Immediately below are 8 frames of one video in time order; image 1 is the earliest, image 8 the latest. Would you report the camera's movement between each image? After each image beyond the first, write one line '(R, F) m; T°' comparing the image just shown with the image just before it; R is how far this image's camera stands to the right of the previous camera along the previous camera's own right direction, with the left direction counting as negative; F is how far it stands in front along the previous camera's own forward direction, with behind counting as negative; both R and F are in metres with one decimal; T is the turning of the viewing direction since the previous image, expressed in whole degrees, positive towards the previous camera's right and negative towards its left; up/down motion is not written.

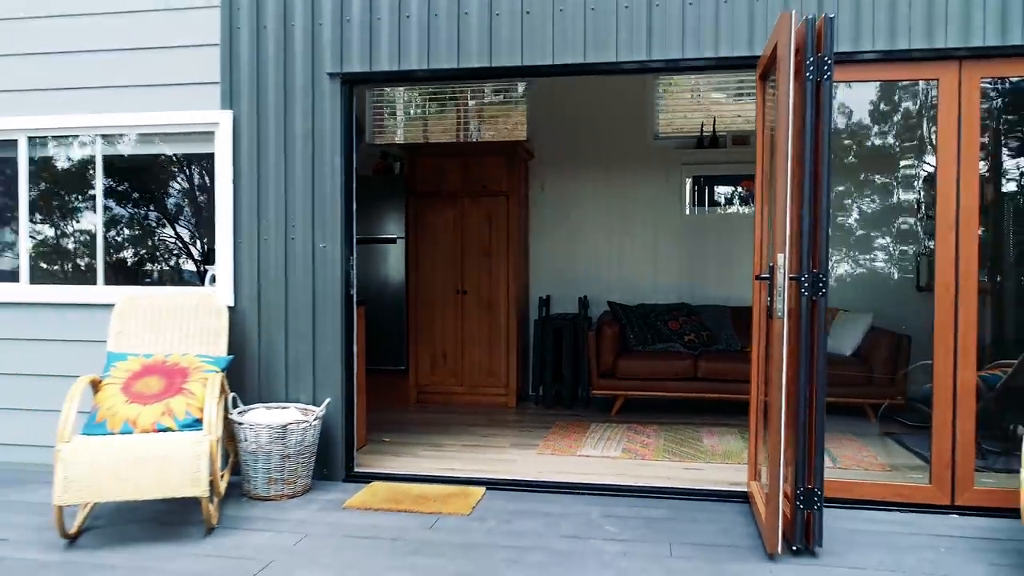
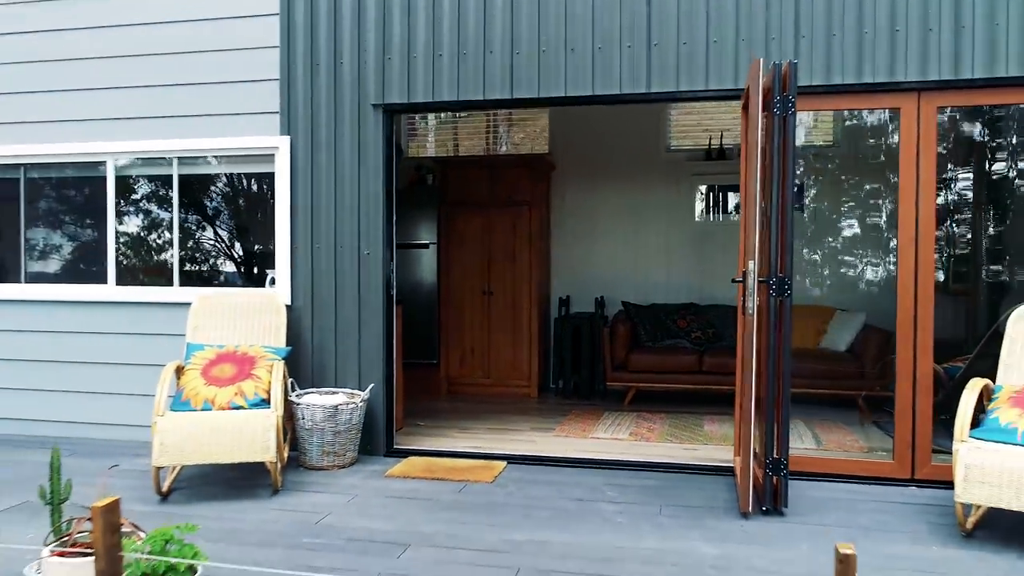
(+0.1, -0.5) m; -2°
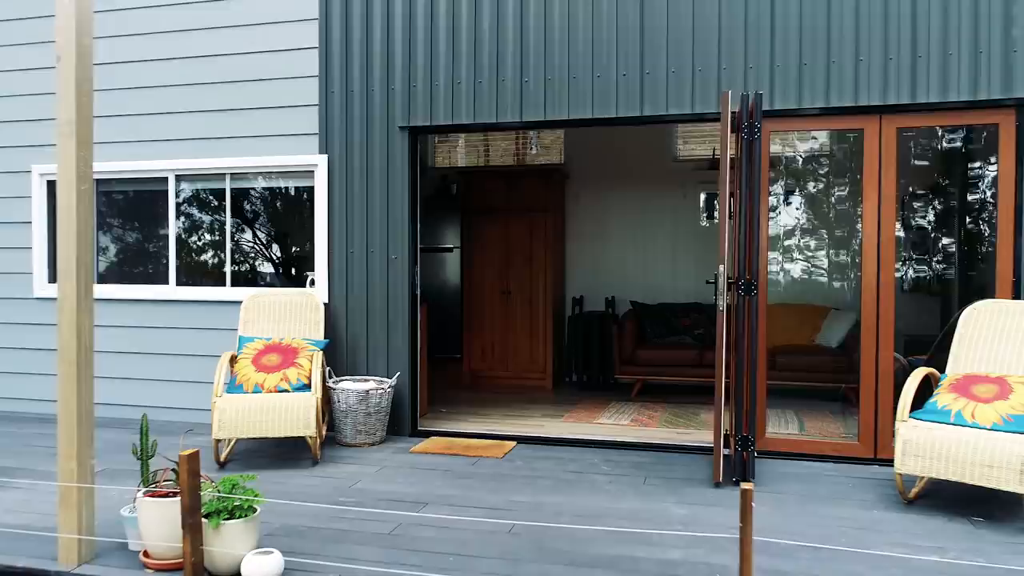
(+0.1, -0.5) m; -2°
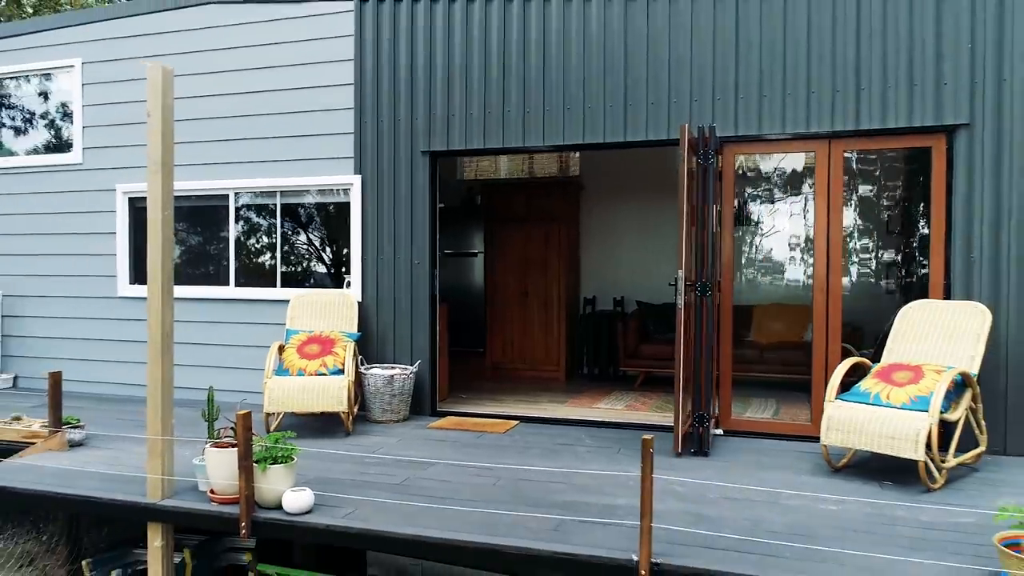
(+0.3, -0.7) m; -4°
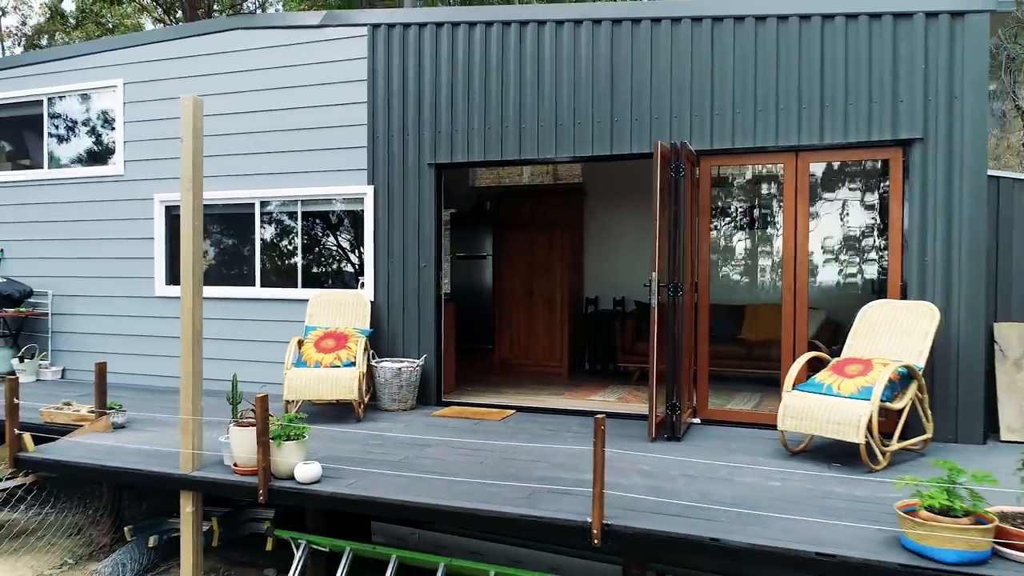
(+0.2, -0.4) m; -2°
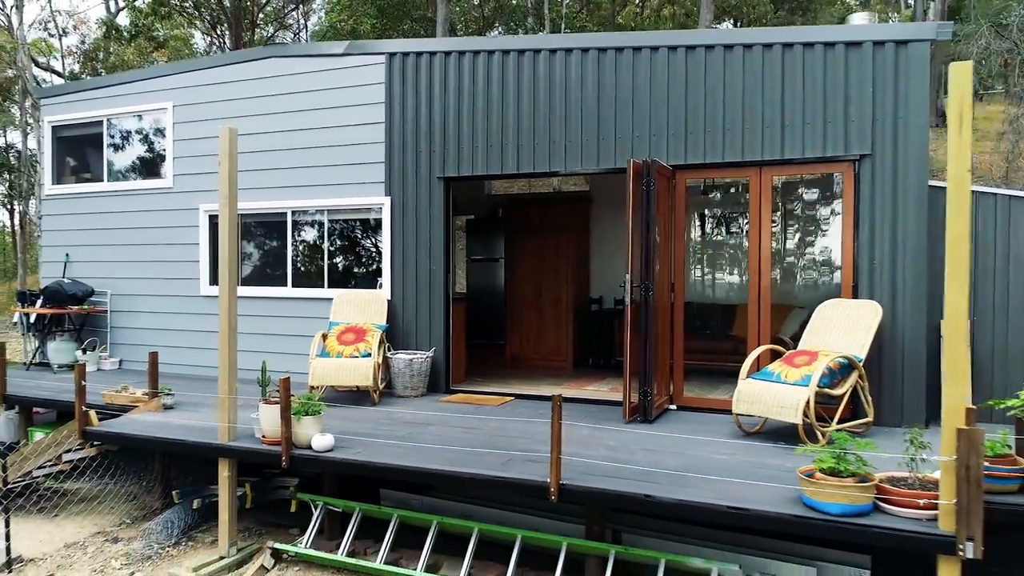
(+0.3, -0.6) m; -3°
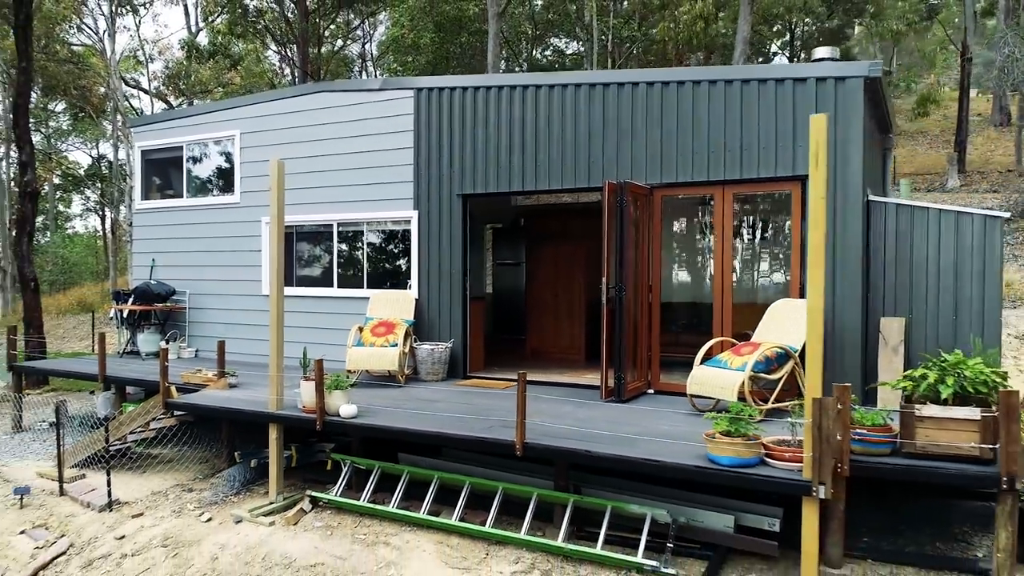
(+0.5, -1.0) m; -5°
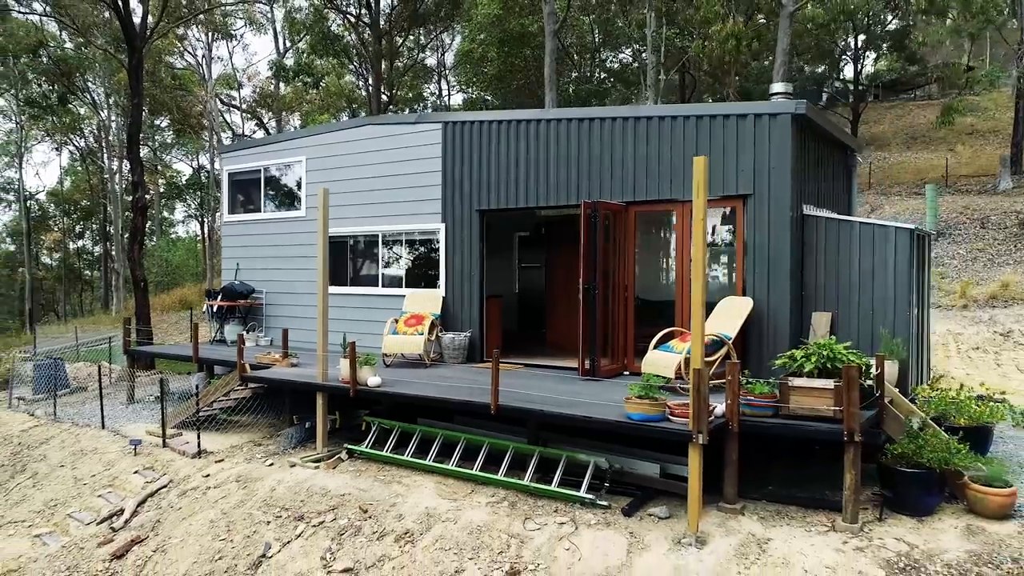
(+0.8, -1.4) m; -6°
